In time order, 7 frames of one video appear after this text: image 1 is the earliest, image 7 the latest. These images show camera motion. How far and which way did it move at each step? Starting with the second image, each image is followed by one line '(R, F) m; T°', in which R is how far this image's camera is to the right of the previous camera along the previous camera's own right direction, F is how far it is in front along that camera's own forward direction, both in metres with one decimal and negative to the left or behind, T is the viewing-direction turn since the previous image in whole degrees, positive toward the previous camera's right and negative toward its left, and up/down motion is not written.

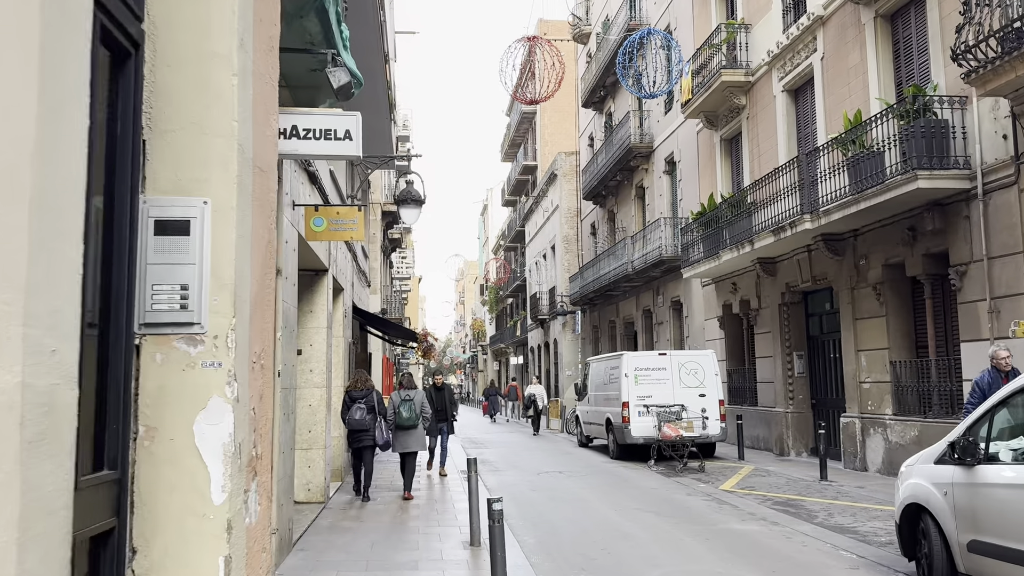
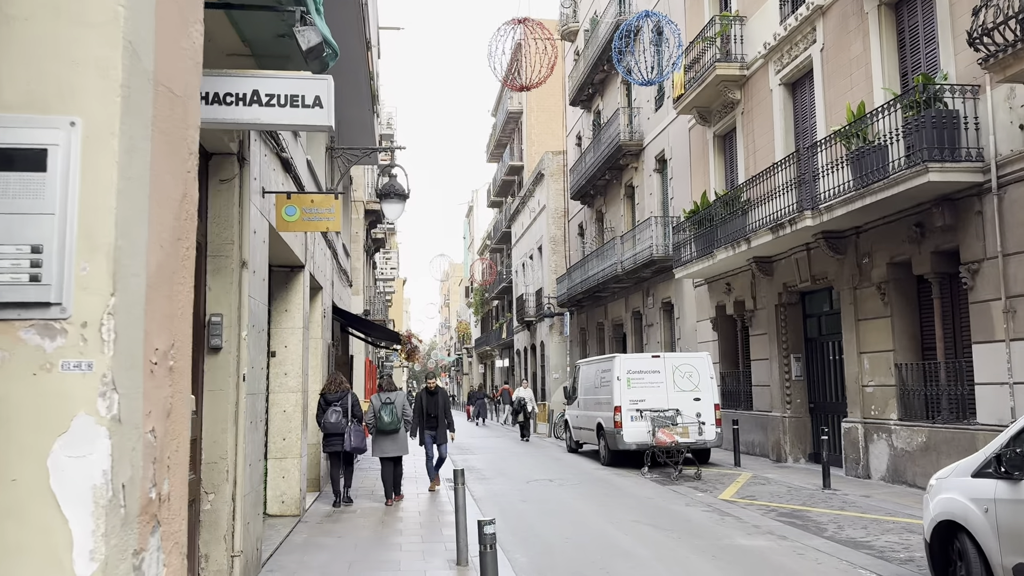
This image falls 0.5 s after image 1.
(-0.1, +0.7) m; +1°
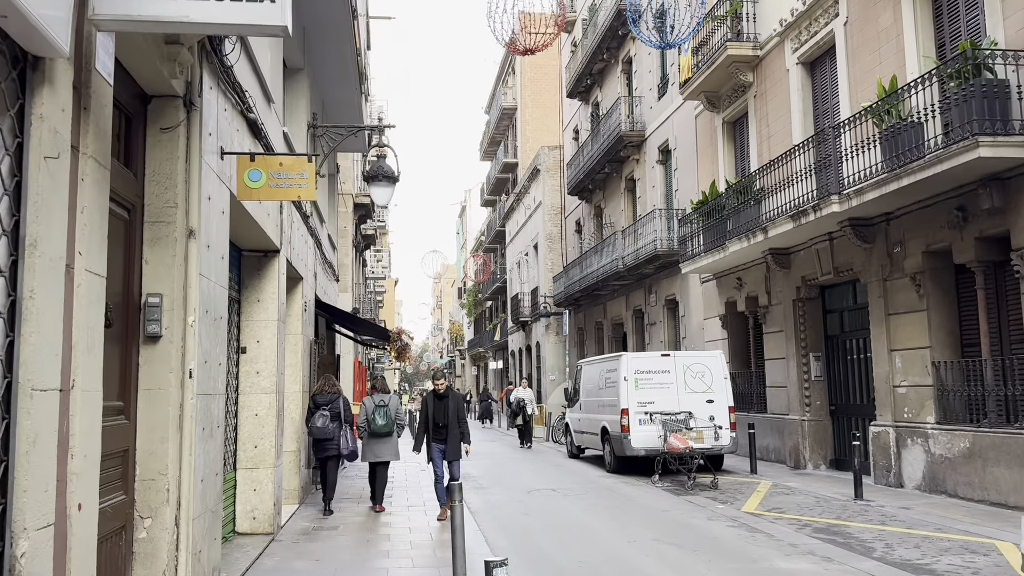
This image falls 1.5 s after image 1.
(-0.1, +1.2) m; +1°
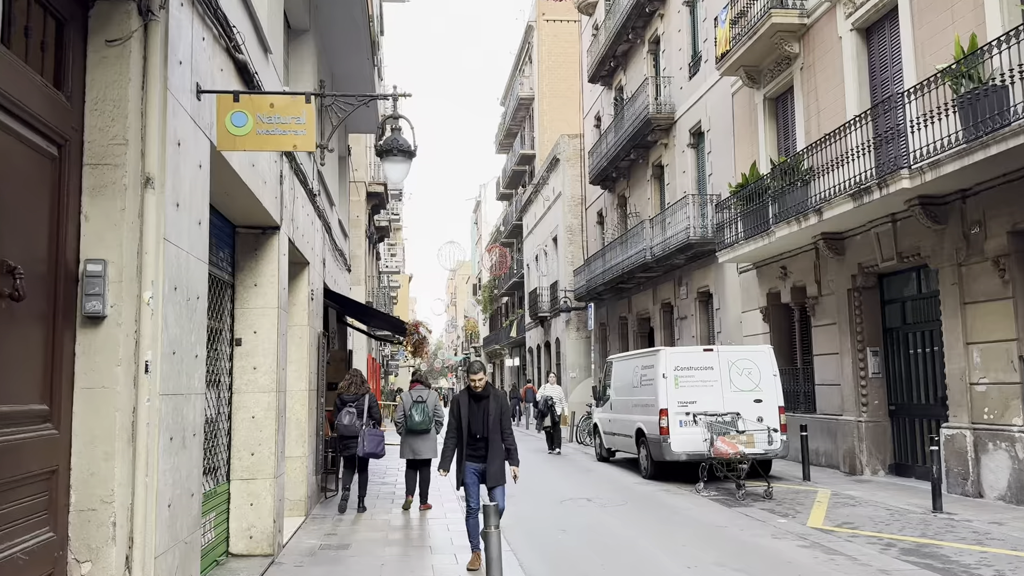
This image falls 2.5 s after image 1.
(-0.2, +1.3) m; -1°
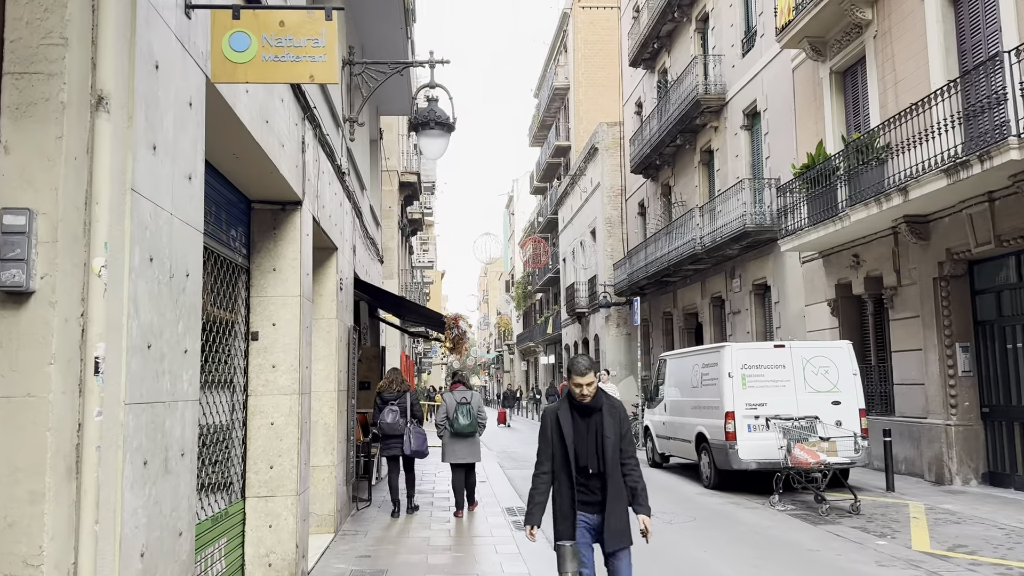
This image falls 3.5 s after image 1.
(-0.3, +1.2) m; -2°
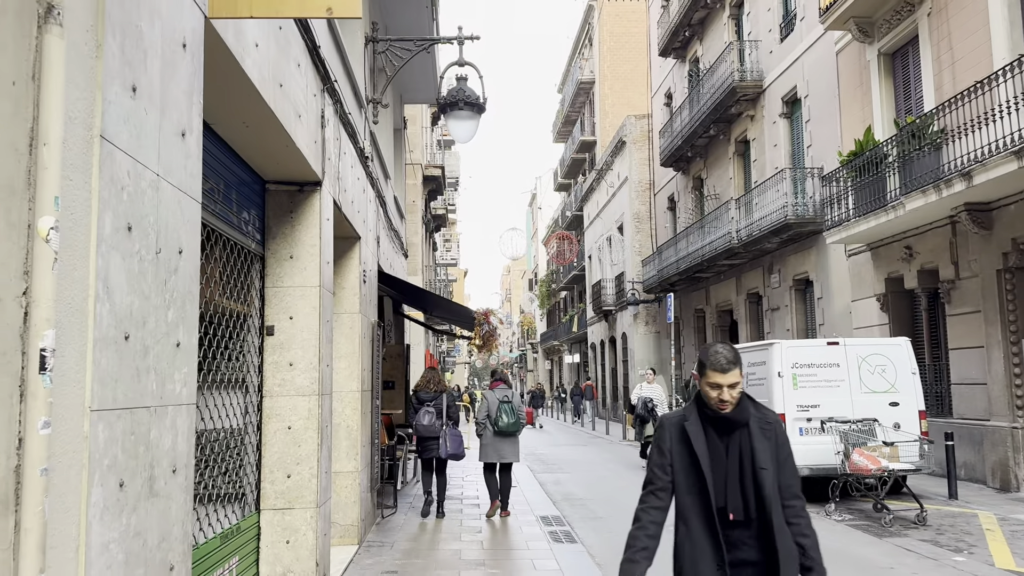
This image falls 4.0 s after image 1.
(-0.2, +0.7) m; -2°
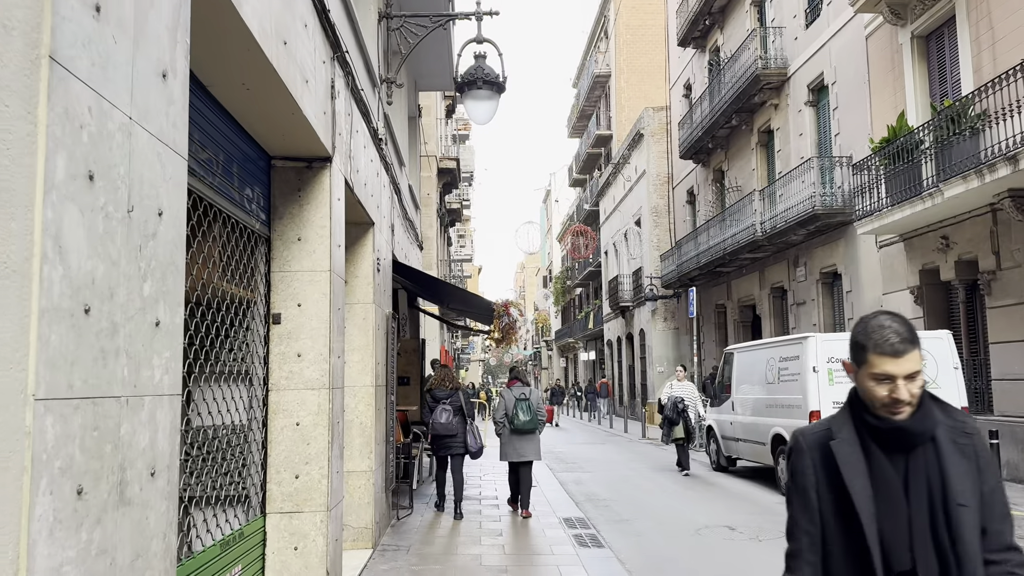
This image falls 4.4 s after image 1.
(-0.1, +0.5) m; -1°
